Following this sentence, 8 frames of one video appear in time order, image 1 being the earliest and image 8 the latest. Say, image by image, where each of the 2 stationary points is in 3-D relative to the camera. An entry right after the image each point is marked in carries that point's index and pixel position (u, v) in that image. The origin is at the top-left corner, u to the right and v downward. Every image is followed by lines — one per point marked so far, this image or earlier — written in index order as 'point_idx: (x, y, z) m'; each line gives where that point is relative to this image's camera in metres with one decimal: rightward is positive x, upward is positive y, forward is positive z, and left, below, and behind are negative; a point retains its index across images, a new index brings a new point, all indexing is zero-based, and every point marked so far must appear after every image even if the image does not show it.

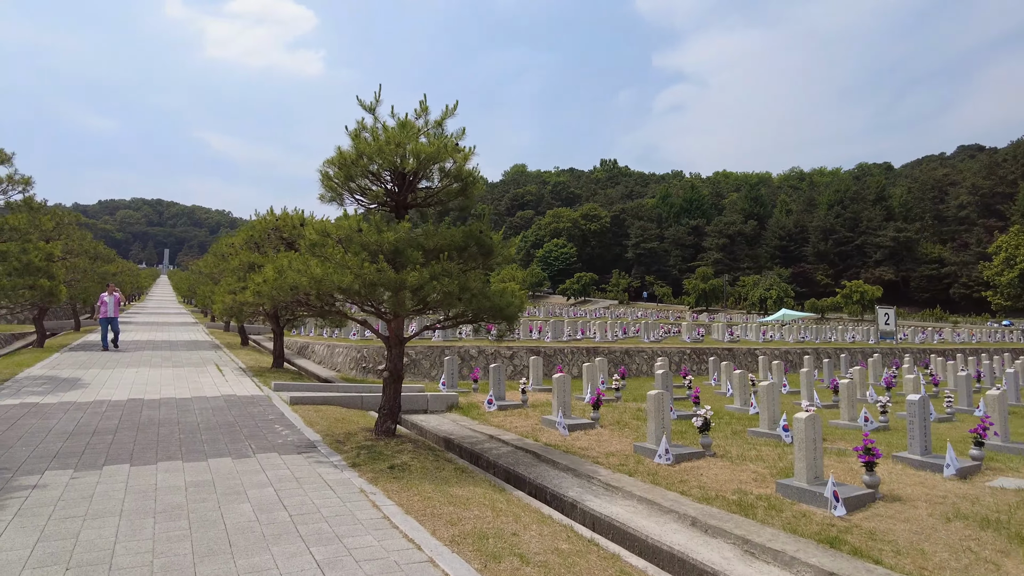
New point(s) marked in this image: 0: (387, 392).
0: (-1.3, -1.1, +7.2) m
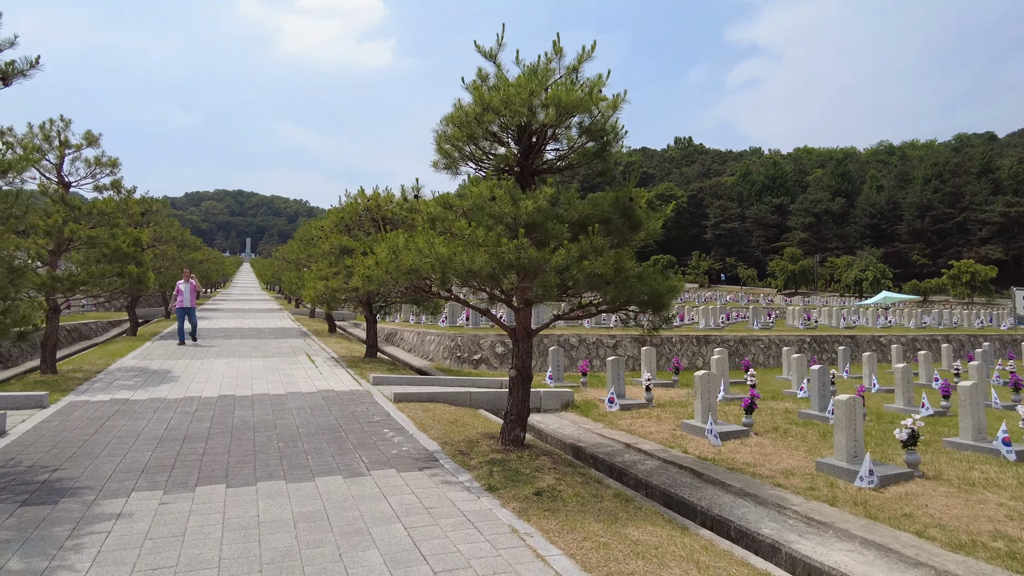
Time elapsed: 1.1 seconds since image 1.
0: (0.0, -1.0, +6.0) m
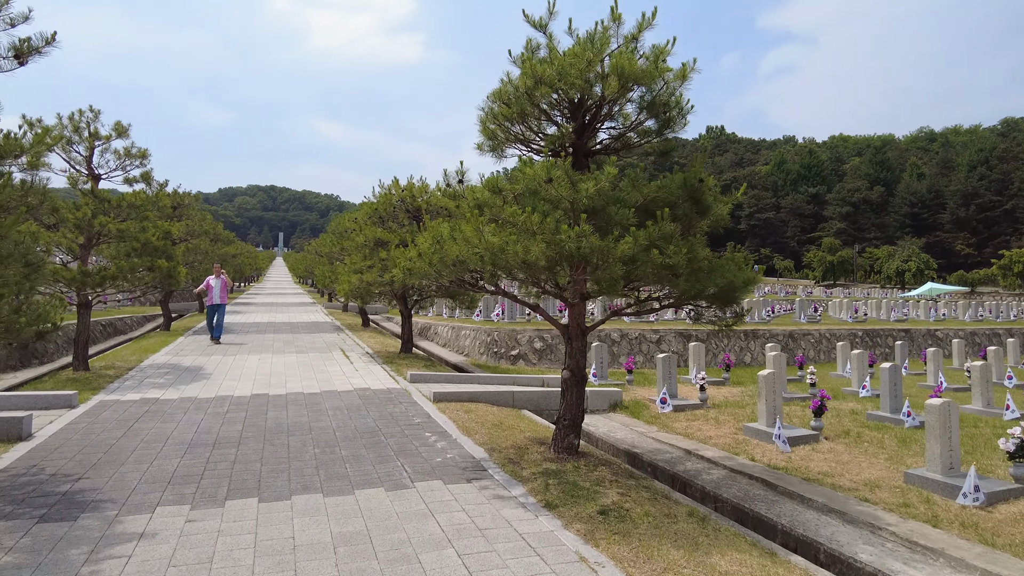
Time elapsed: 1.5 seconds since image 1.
0: (+0.5, -0.9, +5.5) m
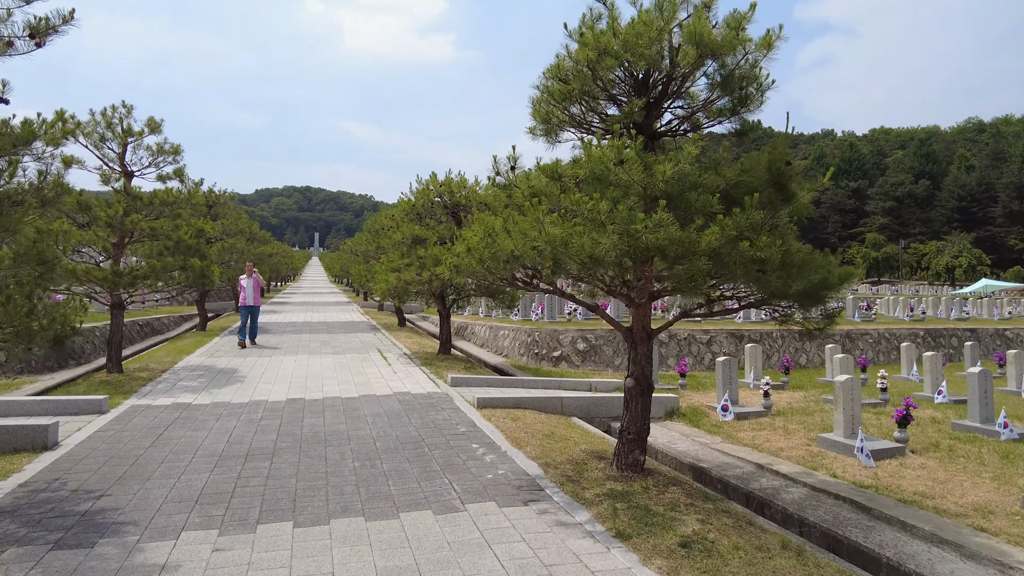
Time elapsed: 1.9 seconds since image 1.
0: (+0.9, -0.9, +4.9) m
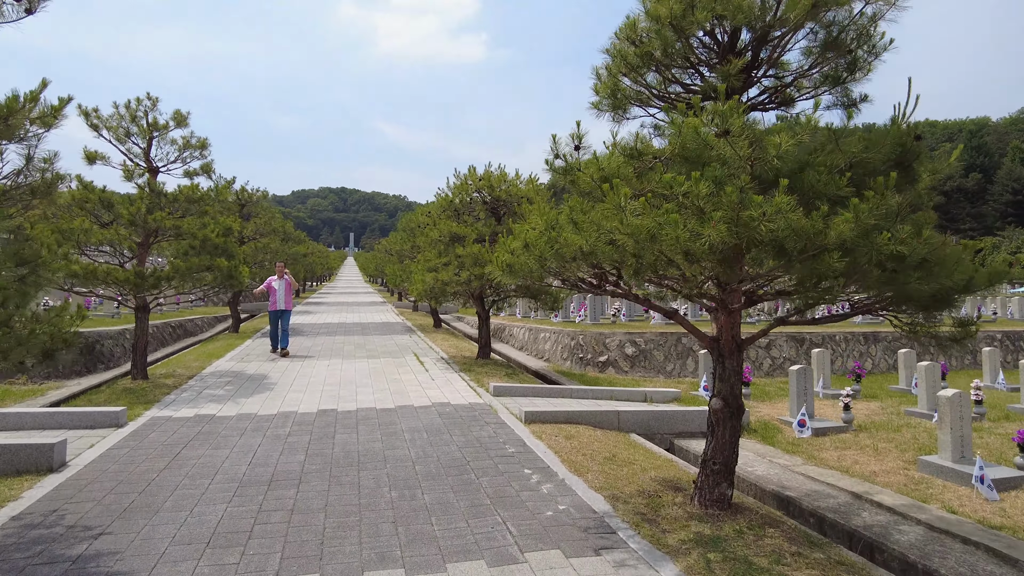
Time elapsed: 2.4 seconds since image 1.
0: (+1.3, -0.9, +4.1) m
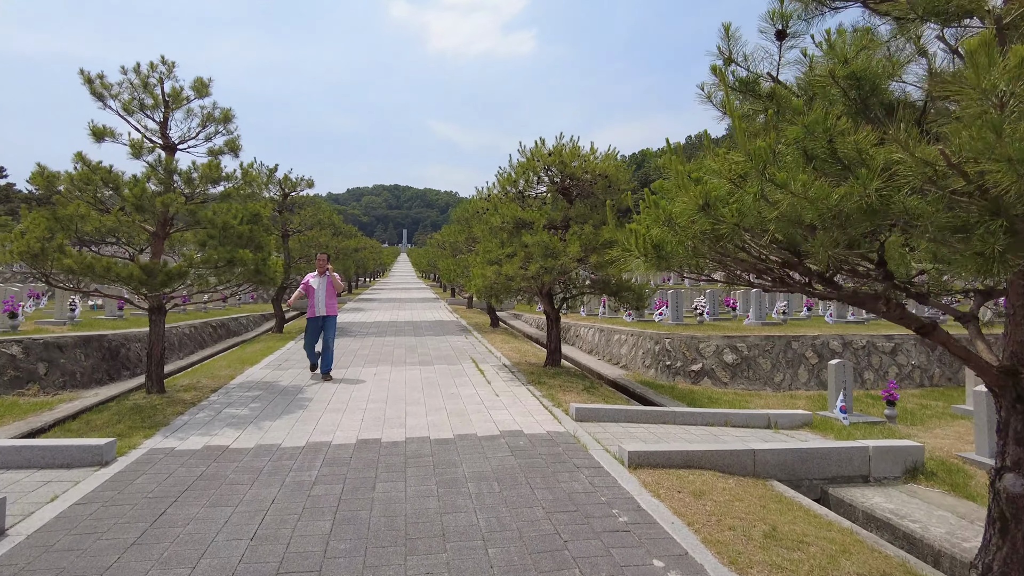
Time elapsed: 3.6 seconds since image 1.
0: (+1.8, -0.9, +2.4) m
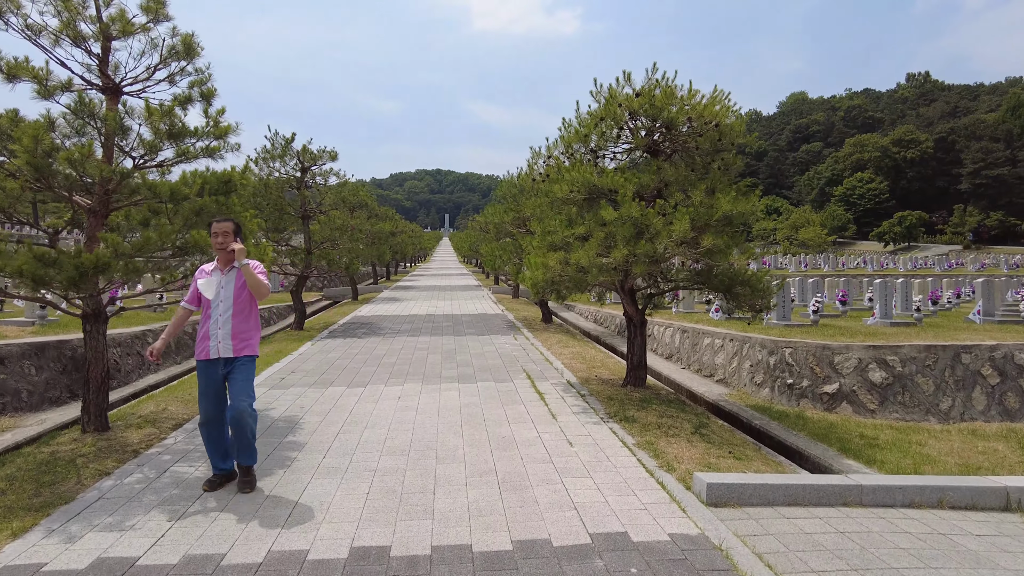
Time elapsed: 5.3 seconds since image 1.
0: (+2.1, -1.0, -0.1) m
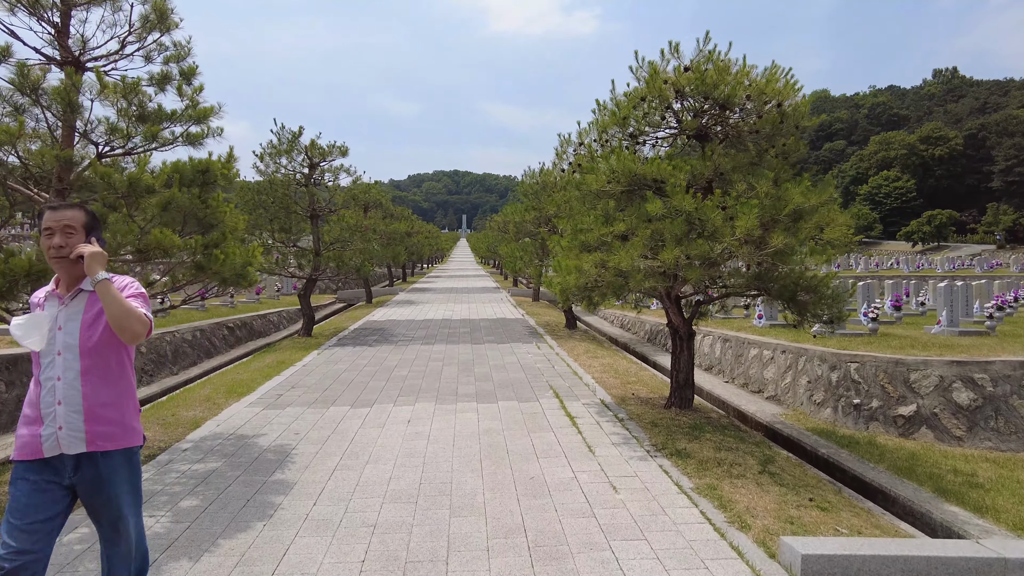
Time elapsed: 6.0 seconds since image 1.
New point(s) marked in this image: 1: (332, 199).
0: (+2.2, -1.0, -1.1) m
1: (-3.6, +1.9, +13.6) m
